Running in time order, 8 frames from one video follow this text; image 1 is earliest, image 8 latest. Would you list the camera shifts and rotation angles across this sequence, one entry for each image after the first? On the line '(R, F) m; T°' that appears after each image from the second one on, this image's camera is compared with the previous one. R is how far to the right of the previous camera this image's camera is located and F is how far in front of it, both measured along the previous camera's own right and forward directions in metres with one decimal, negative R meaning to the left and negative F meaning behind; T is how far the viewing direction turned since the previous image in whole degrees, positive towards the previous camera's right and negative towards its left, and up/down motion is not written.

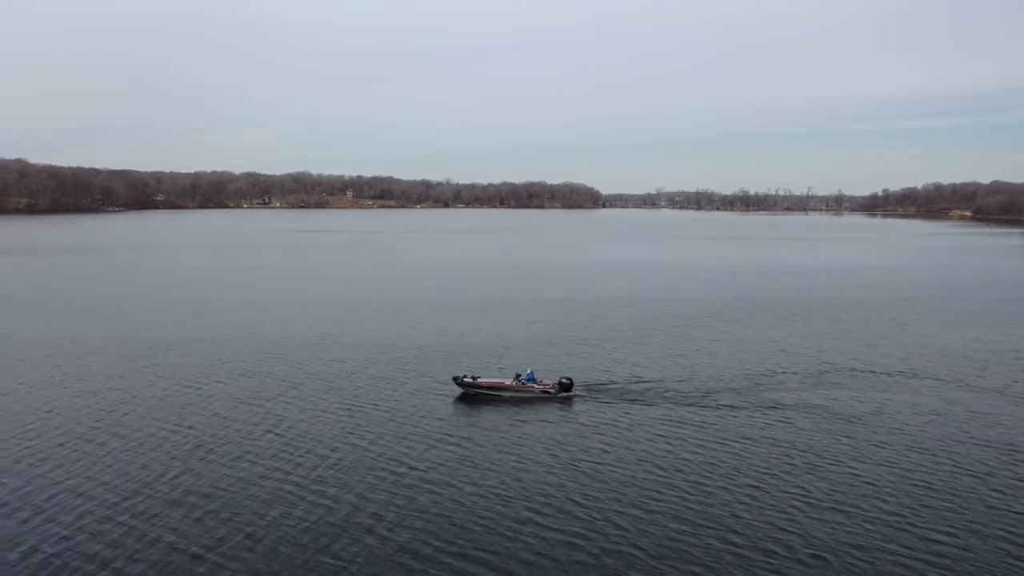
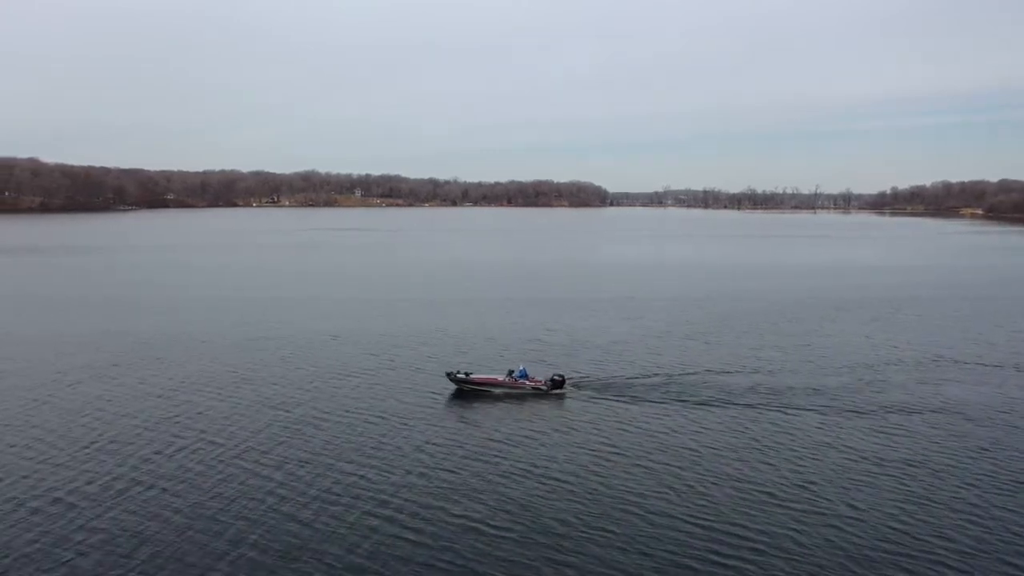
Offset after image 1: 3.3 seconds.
(-0.3, -1.0) m; -1°
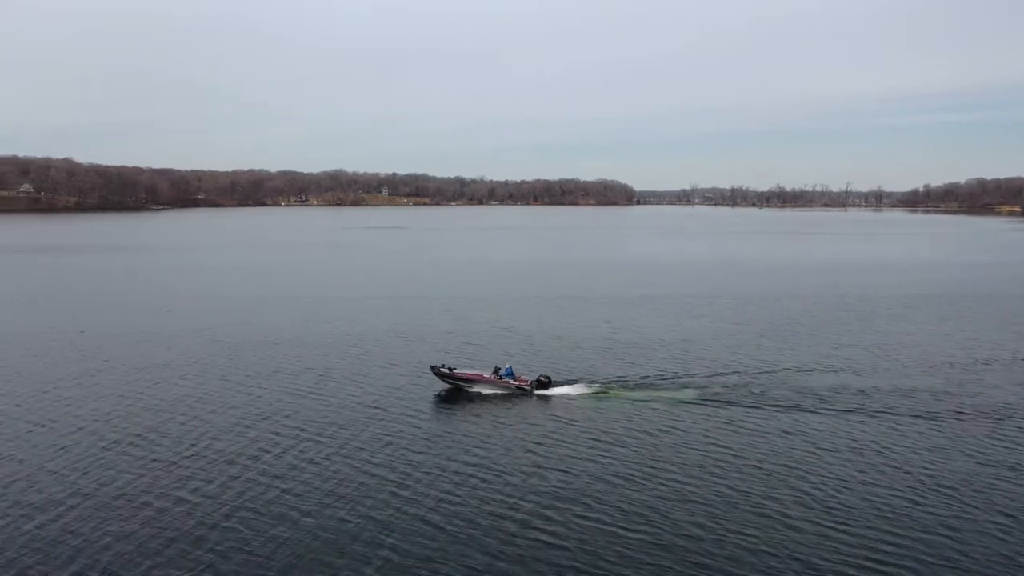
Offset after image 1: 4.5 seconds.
(-2.3, +0.5) m; -2°
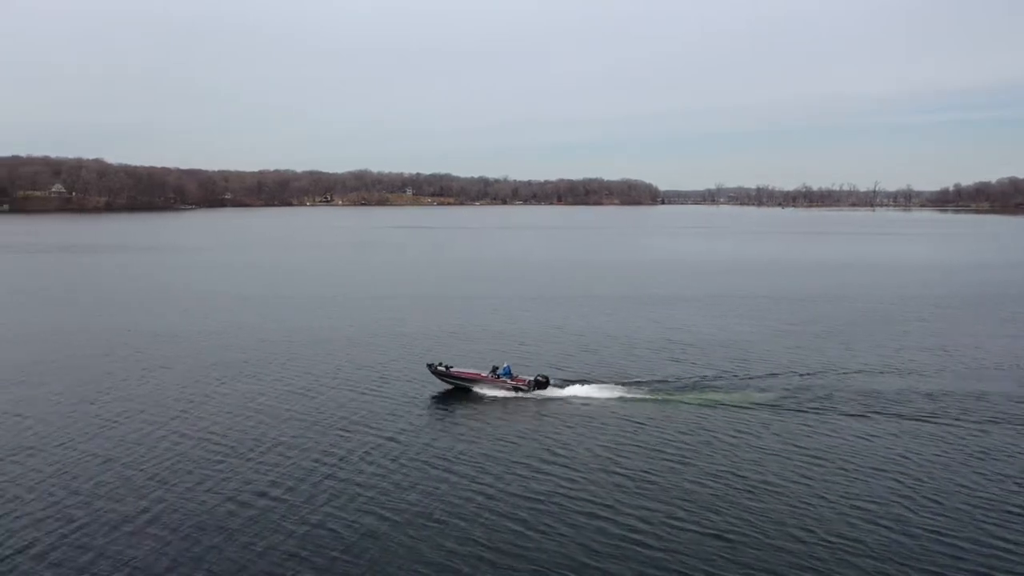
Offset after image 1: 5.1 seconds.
(-1.4, +0.3) m; -2°
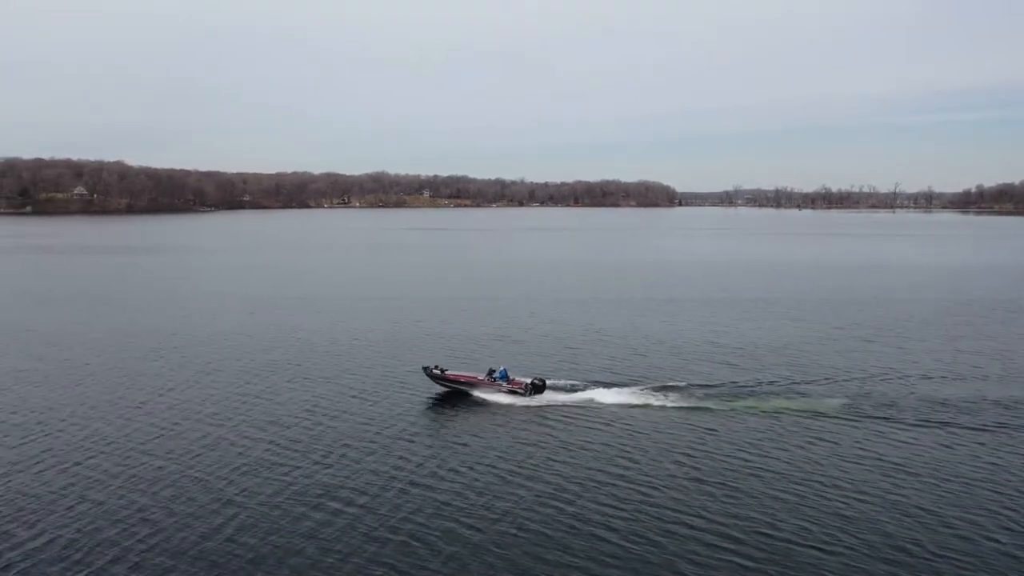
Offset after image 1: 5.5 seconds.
(-0.6, +0.3) m; -1°
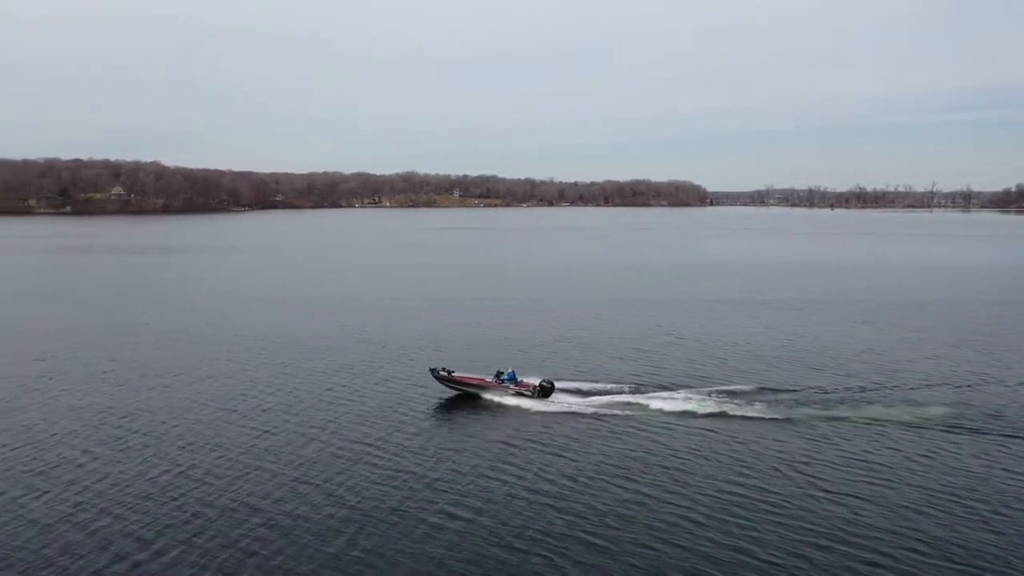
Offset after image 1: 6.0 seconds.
(-5.8, +1.6) m; -1°
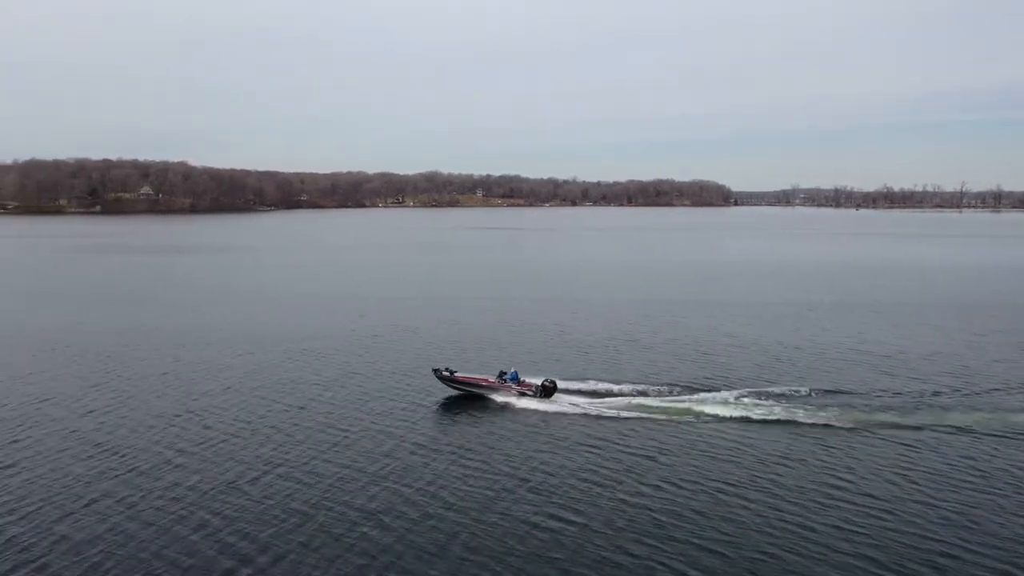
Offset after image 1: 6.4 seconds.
(+4.9, -1.9) m; -2°
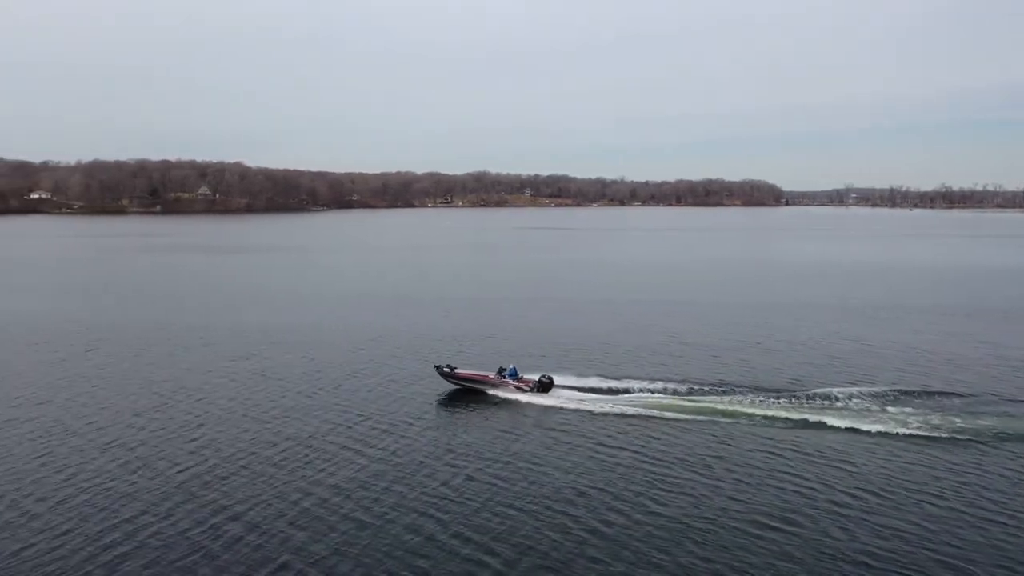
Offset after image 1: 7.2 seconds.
(-7.7, +1.5) m; -2°
